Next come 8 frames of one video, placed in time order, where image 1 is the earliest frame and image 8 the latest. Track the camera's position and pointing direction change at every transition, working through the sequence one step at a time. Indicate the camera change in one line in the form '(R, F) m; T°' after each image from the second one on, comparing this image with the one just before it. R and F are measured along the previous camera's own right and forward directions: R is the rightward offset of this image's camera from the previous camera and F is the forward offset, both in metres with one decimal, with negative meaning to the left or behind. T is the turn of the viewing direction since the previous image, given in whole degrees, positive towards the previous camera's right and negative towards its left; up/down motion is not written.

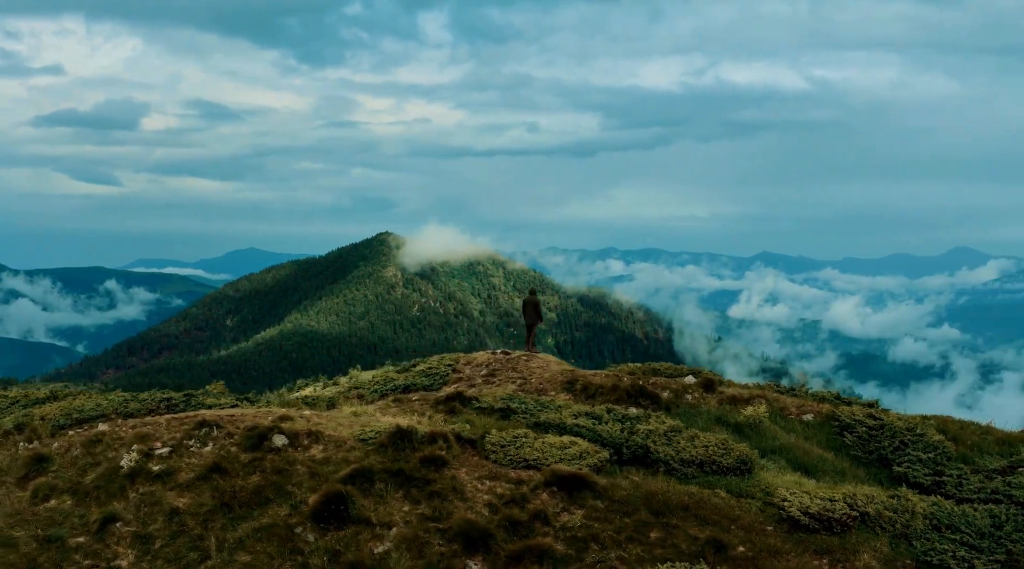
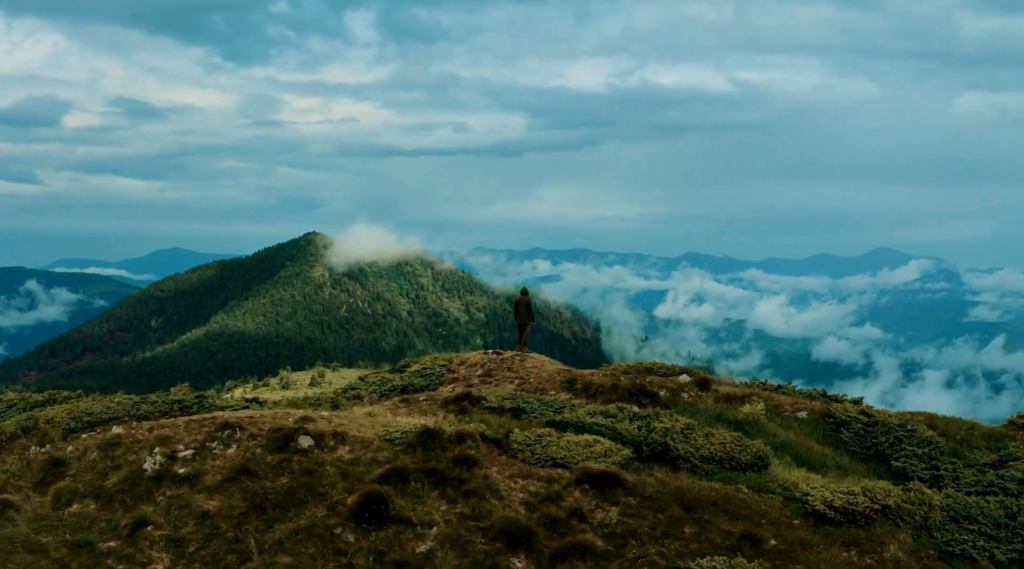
(-2.2, -0.2) m; +3°
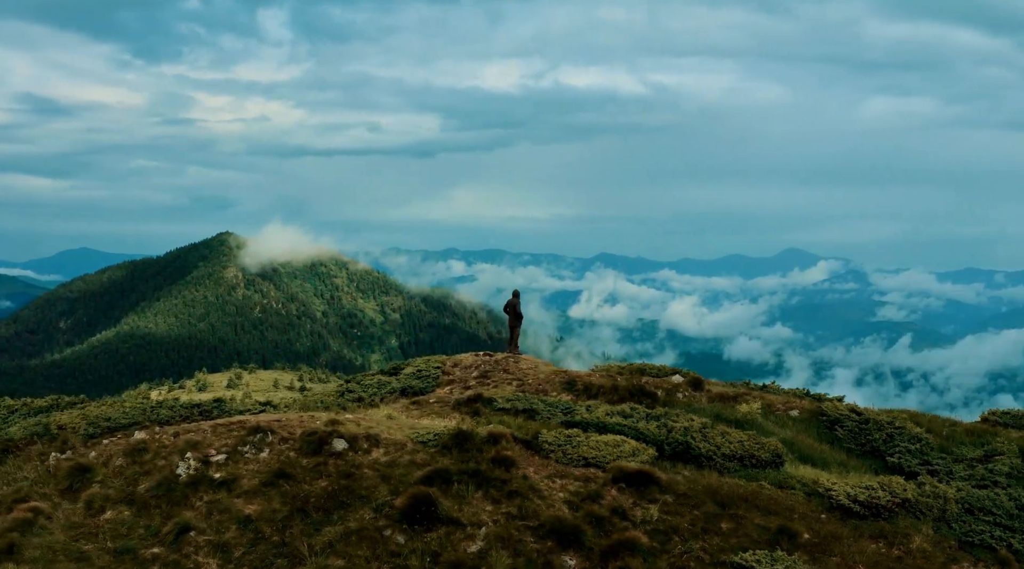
(-2.6, -0.3) m; +4°
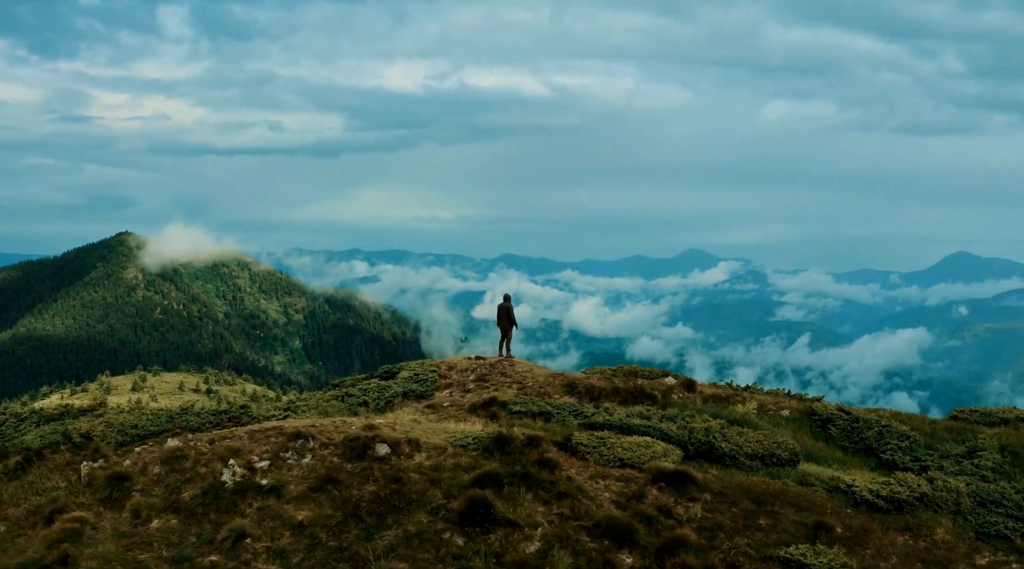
(-3.1, -0.4) m; +5°
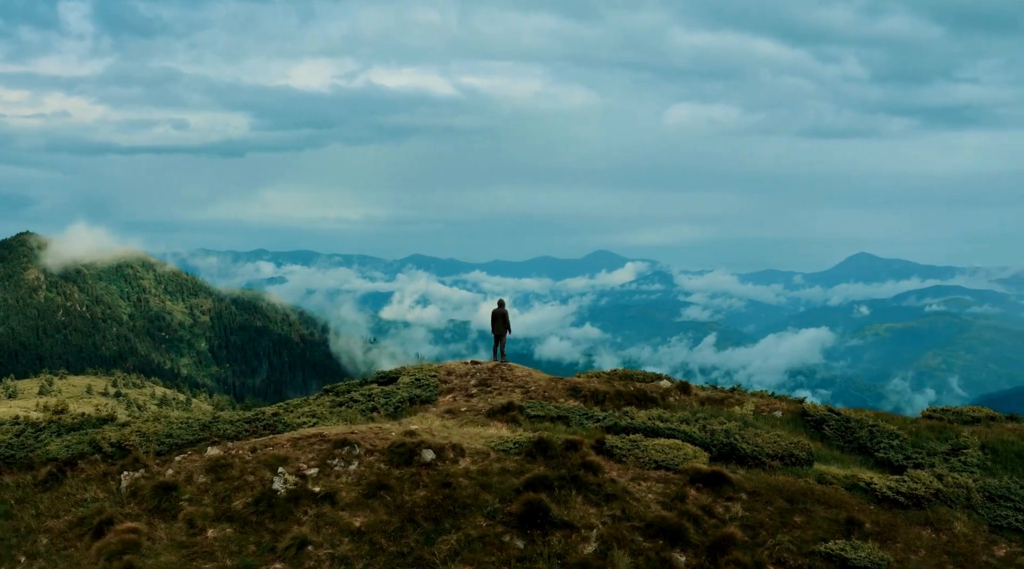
(-3.1, -0.5) m; +4°
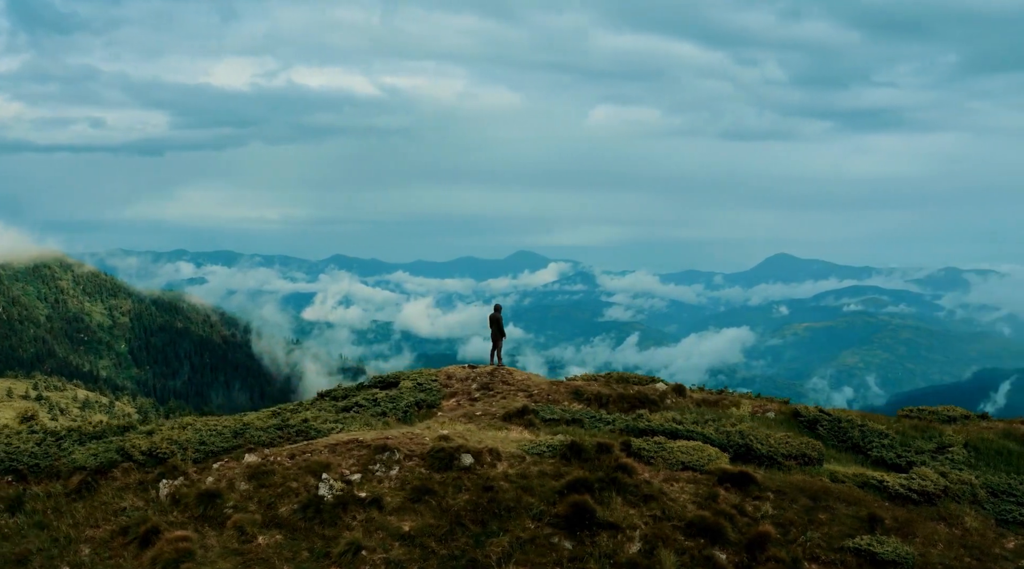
(-2.7, -0.5) m; +4°
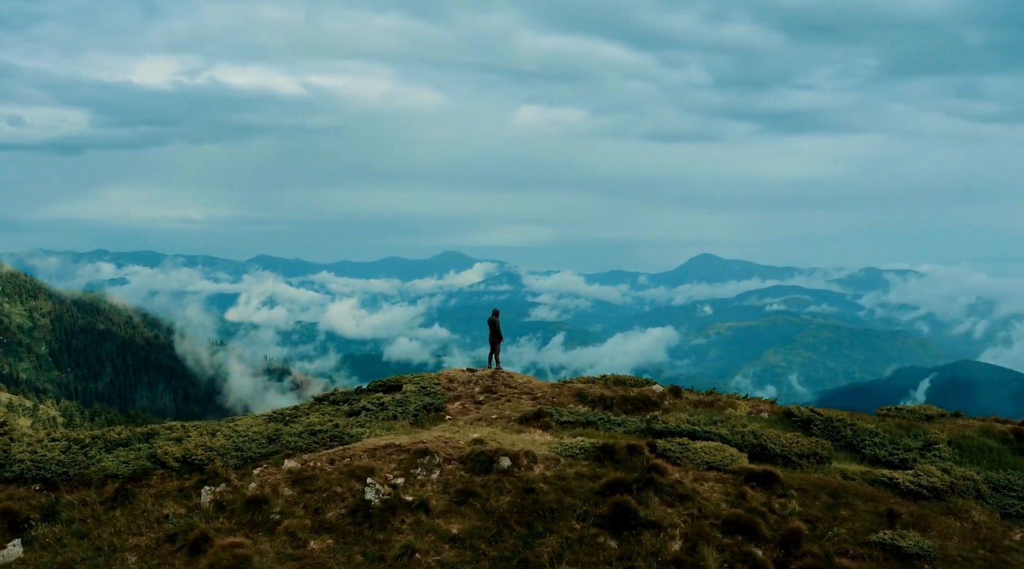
(-2.6, -0.5) m; +4°
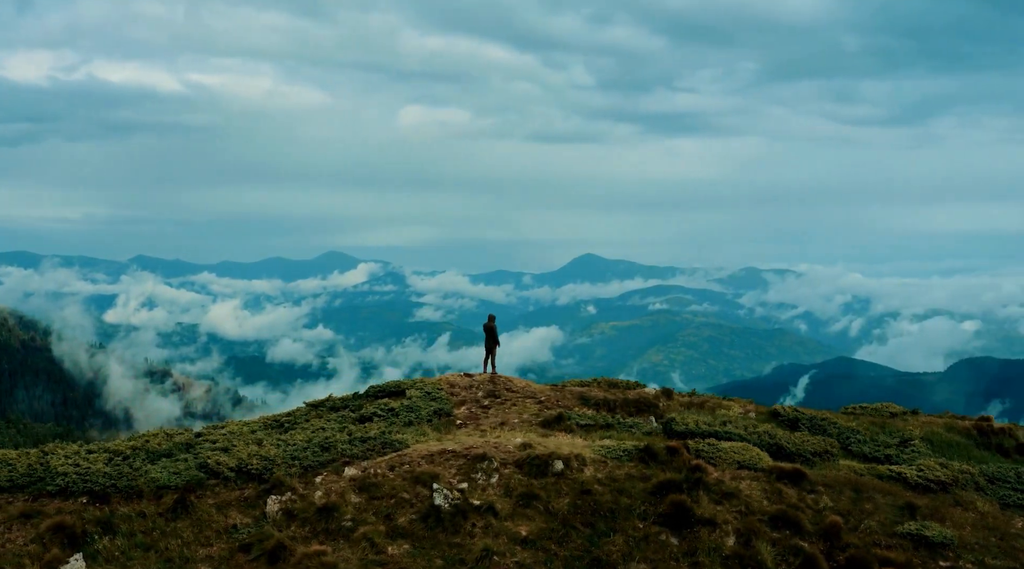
(-4.1, -0.7) m; +6°
